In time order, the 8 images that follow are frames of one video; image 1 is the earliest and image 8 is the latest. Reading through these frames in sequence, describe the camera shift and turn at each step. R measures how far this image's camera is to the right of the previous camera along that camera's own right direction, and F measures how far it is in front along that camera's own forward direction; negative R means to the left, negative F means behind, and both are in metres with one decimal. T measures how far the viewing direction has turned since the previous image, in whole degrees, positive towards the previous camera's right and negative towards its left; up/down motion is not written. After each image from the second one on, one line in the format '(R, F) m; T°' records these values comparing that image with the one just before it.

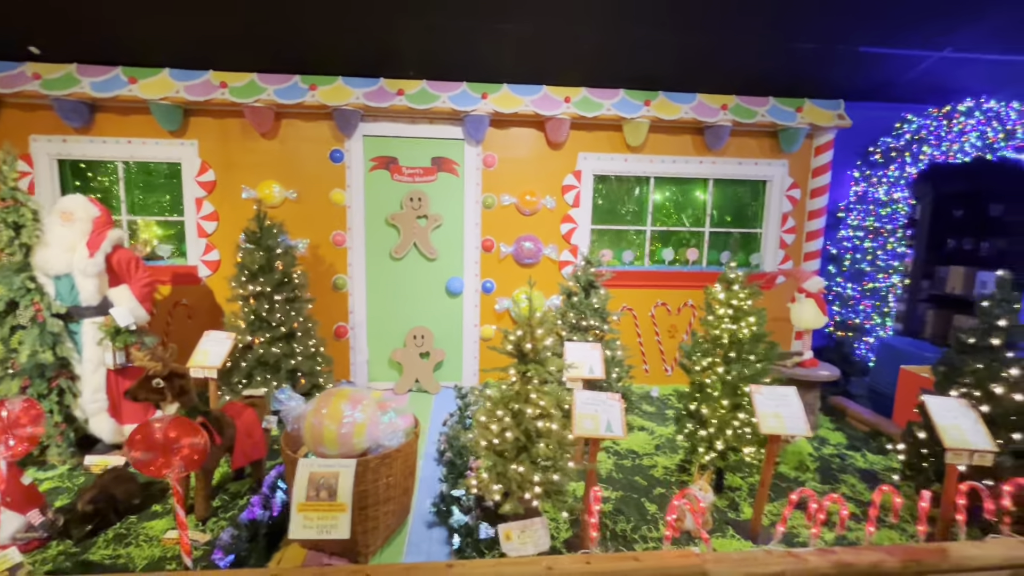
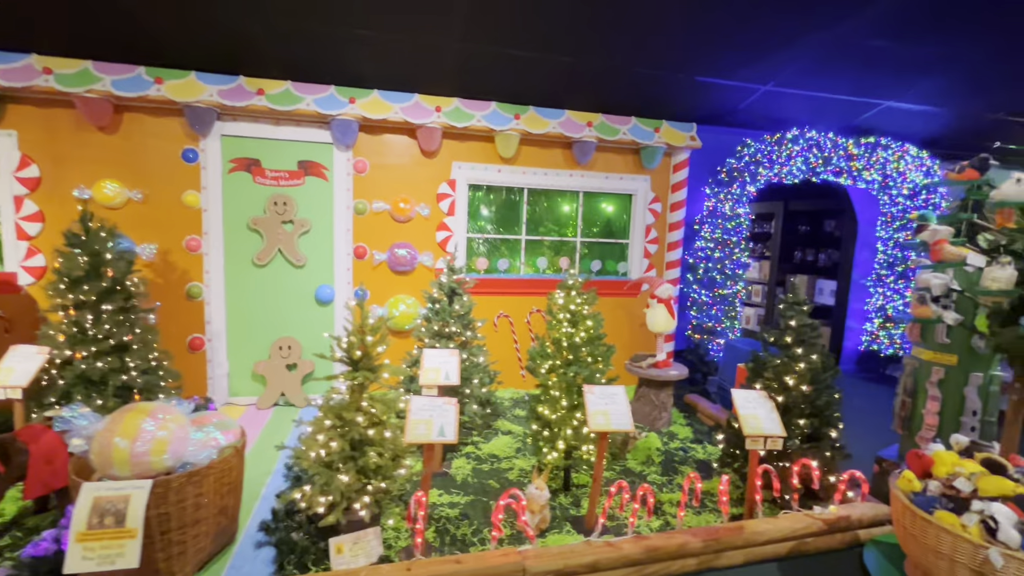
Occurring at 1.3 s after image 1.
(+0.4, -0.1) m; +9°
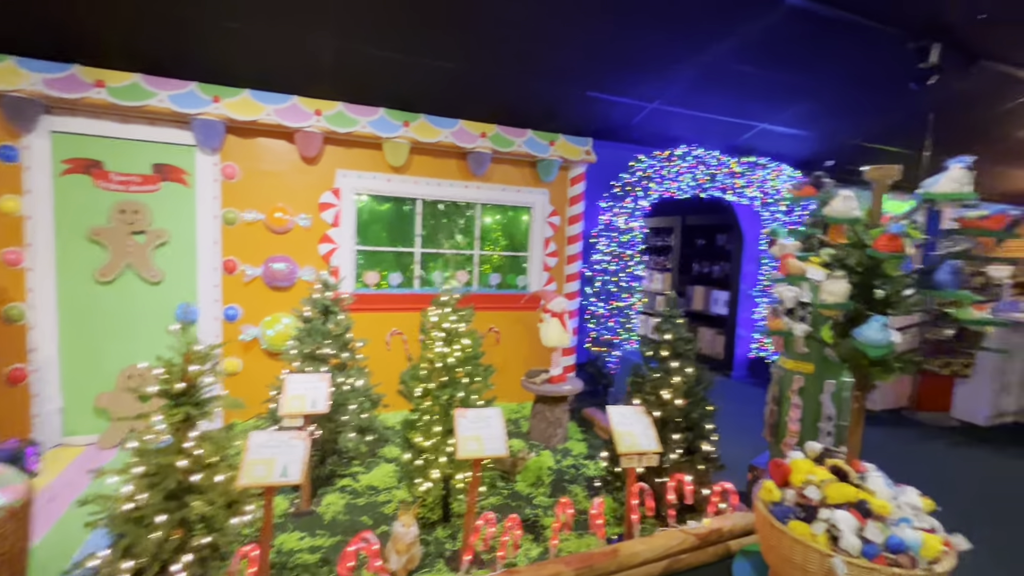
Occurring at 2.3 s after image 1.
(+0.3, +0.1) m; +8°
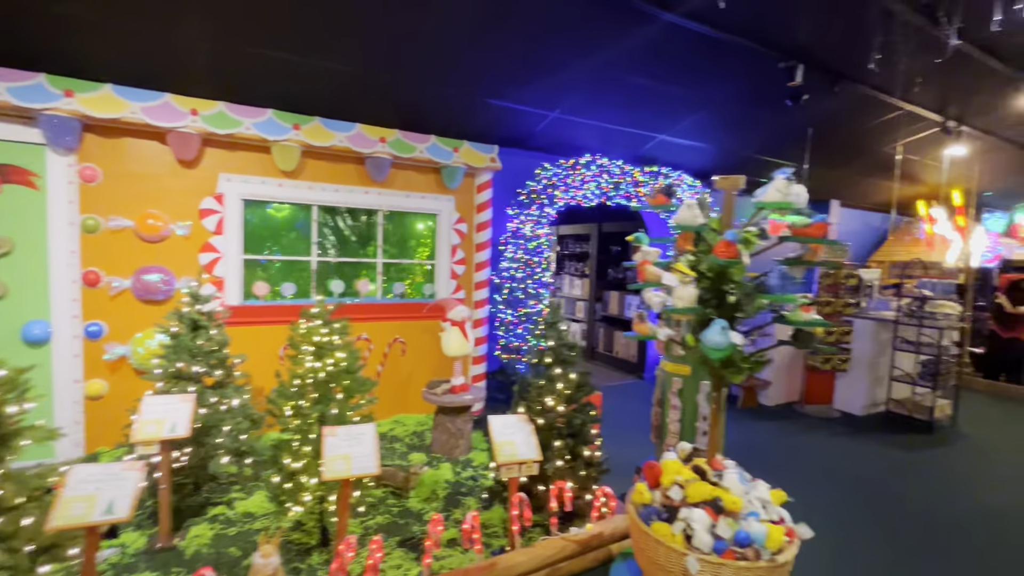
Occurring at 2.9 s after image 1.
(+0.3, 0.0) m; +7°
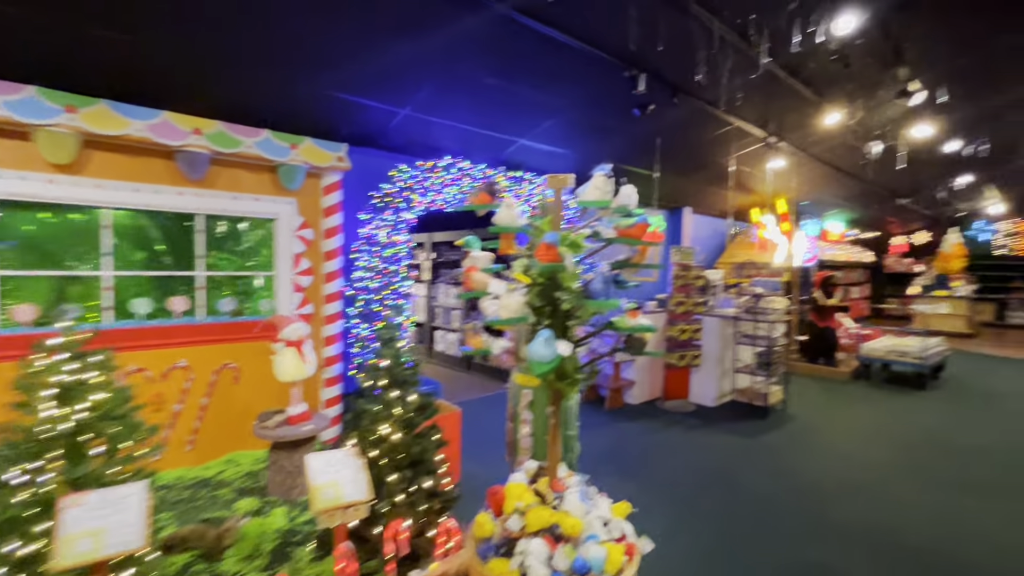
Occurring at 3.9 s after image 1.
(+0.3, +0.2) m; +13°
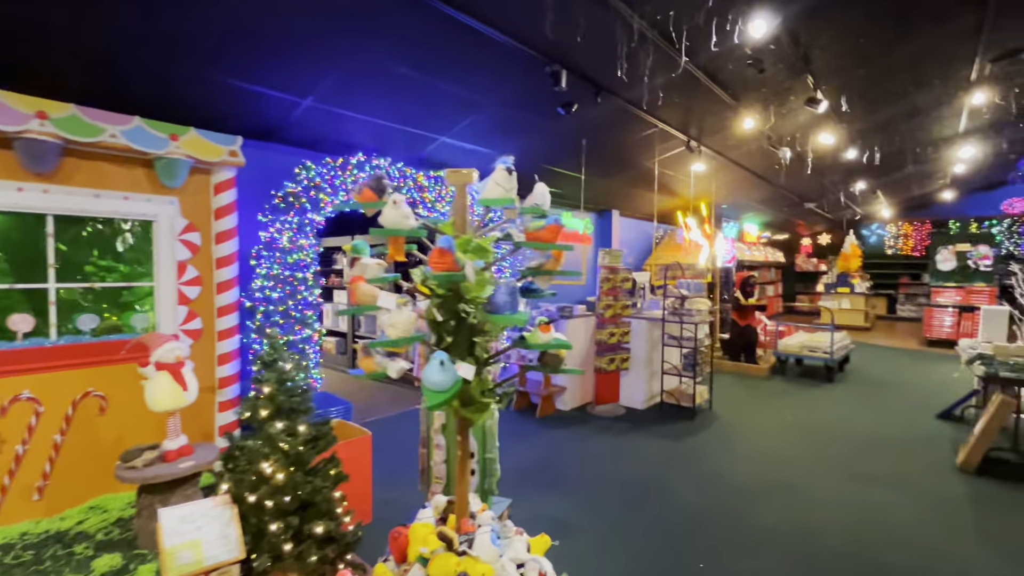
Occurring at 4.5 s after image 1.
(+0.1, +0.2) m; +7°
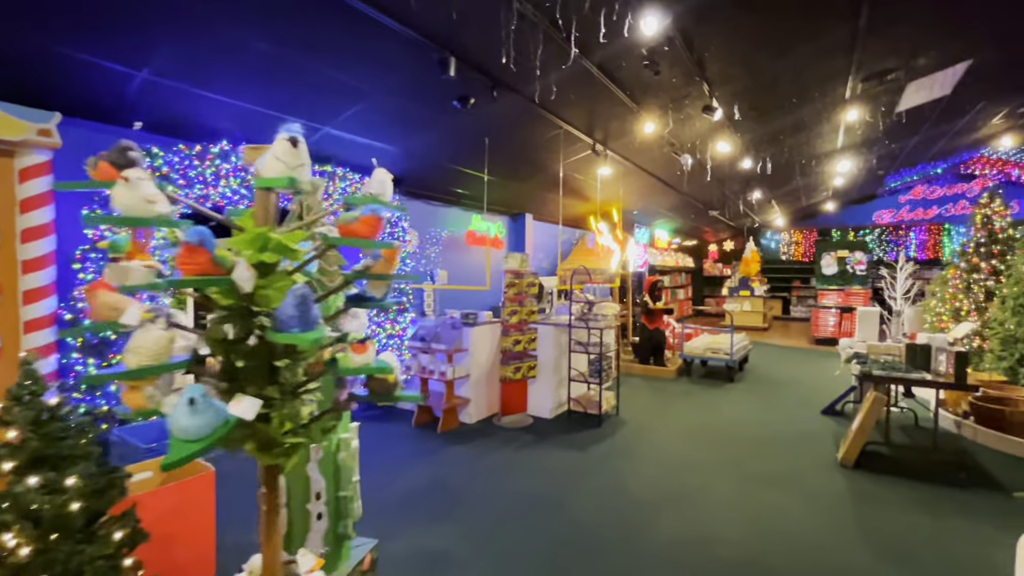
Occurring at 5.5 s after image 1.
(+0.3, +0.3) m; +8°
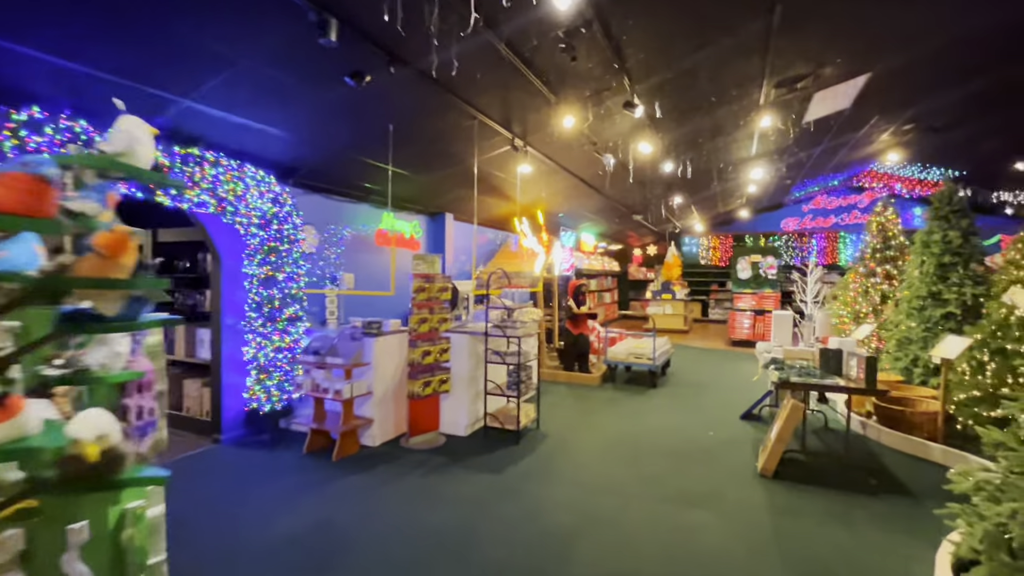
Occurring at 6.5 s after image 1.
(+0.2, +0.4) m; +8°
